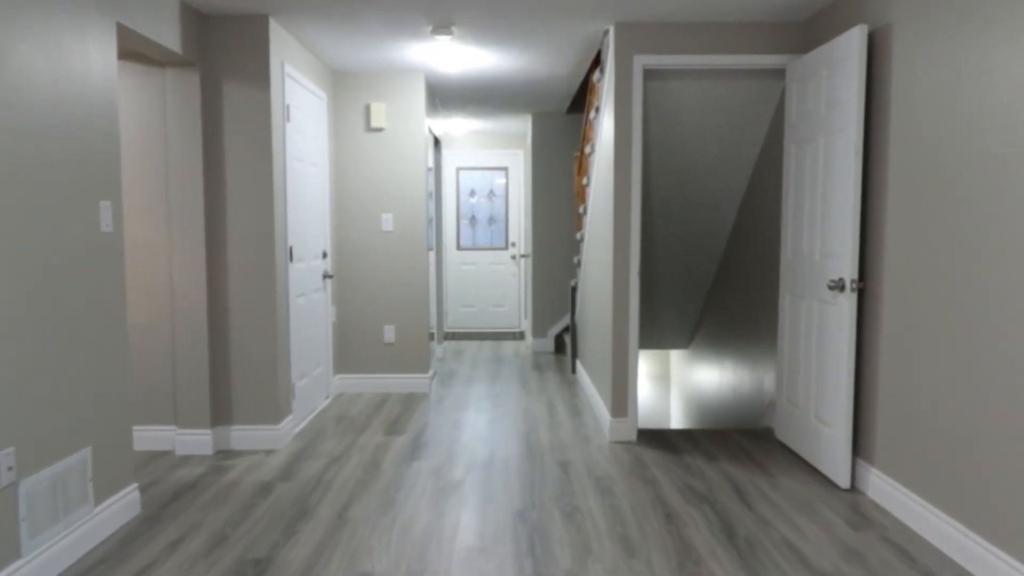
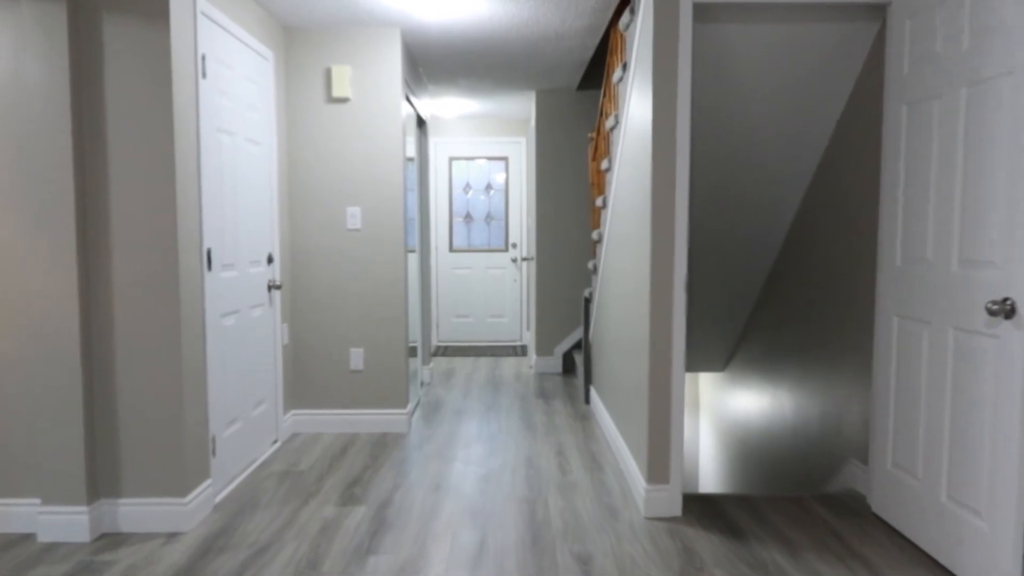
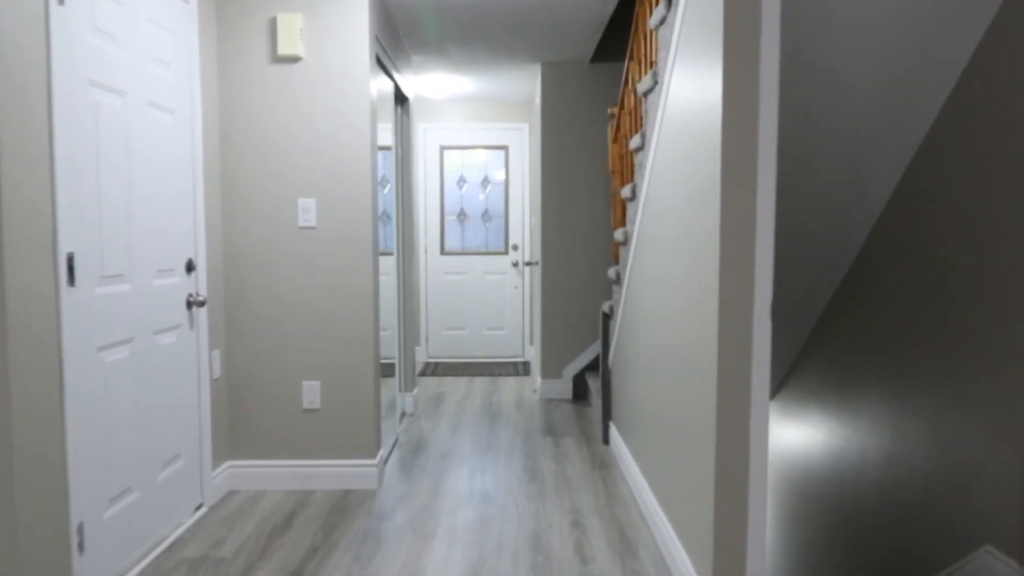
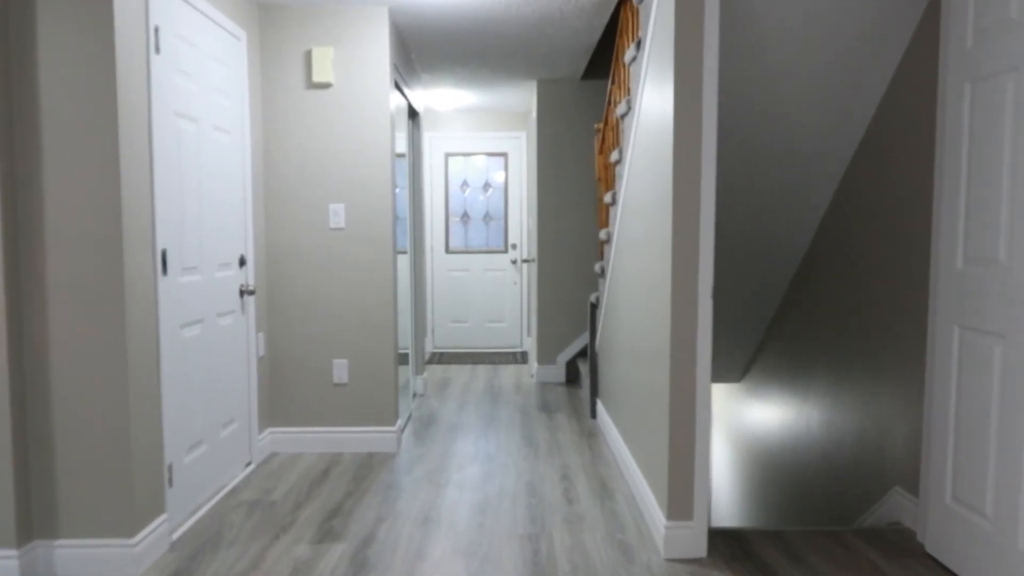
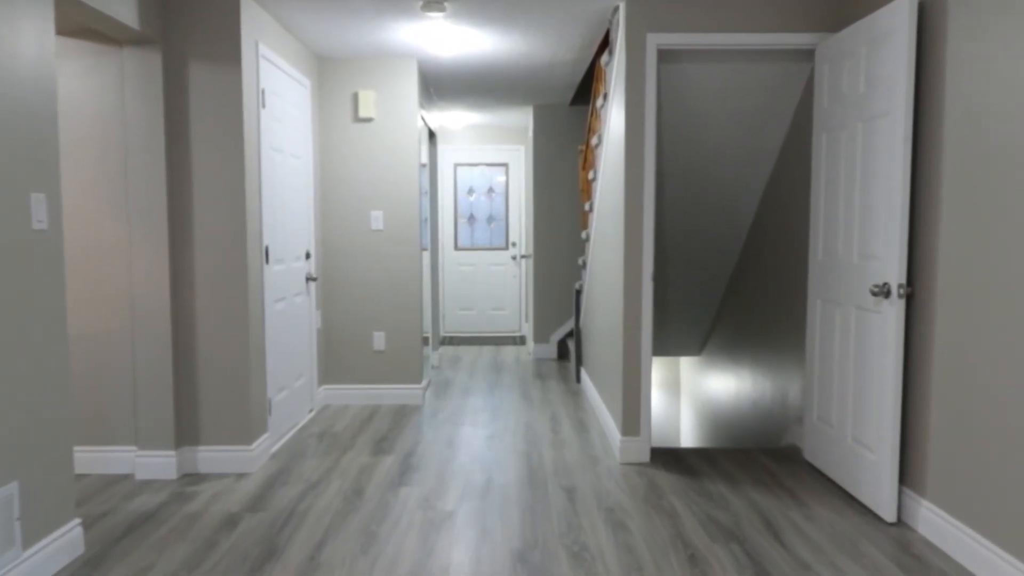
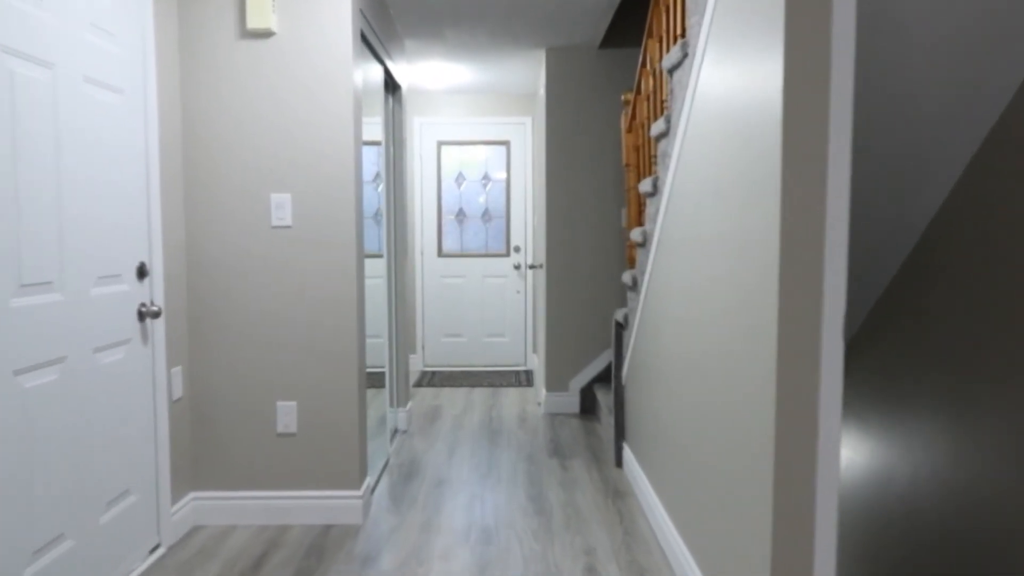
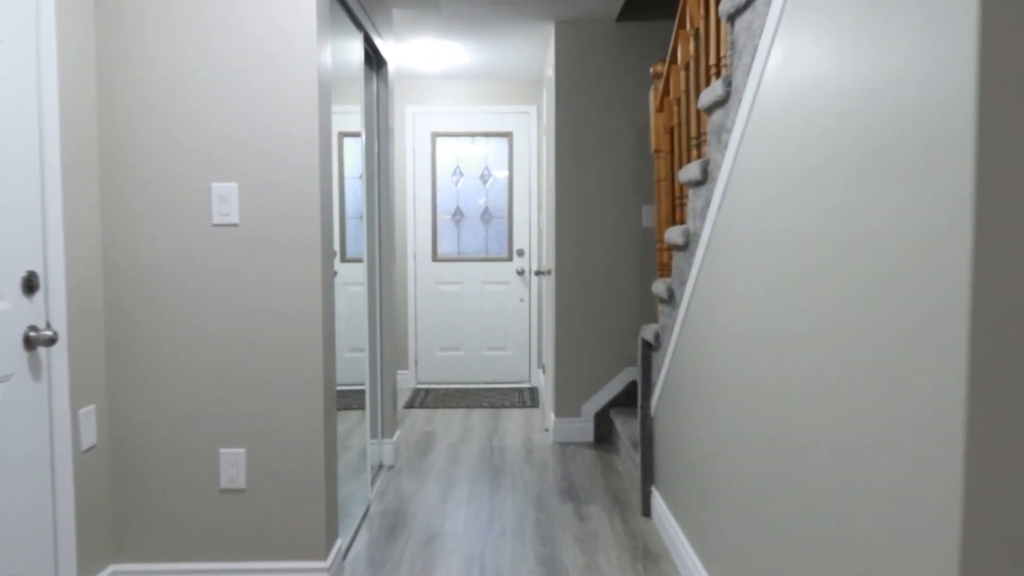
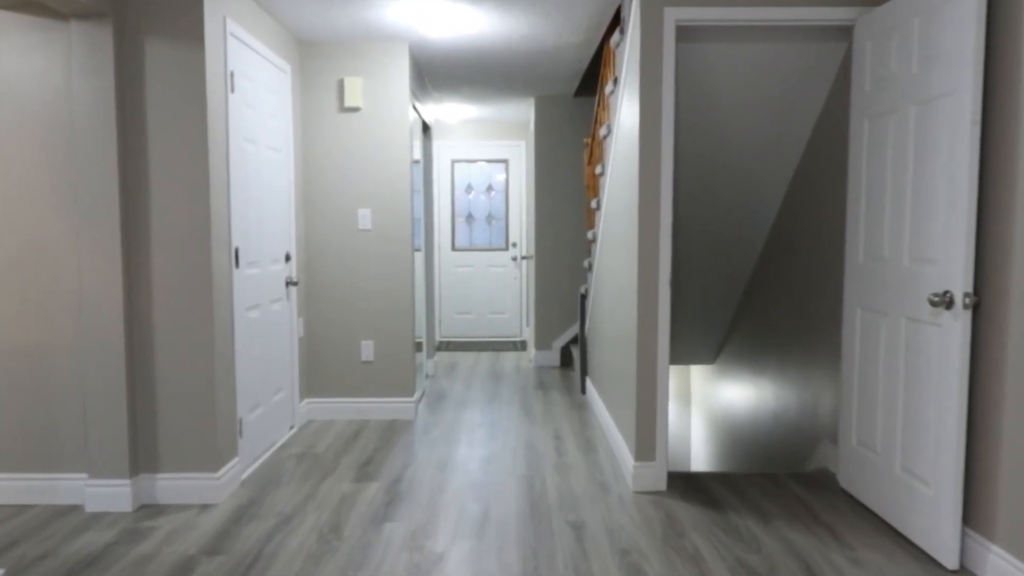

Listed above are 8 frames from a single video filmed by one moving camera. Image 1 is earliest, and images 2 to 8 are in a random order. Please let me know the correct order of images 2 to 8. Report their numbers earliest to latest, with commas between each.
5, 8, 2, 4, 3, 6, 7
